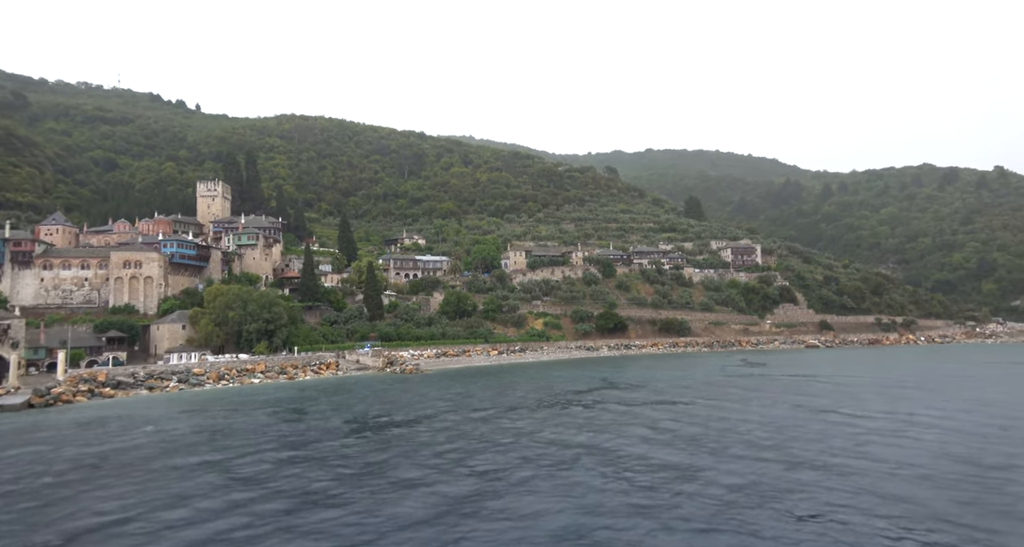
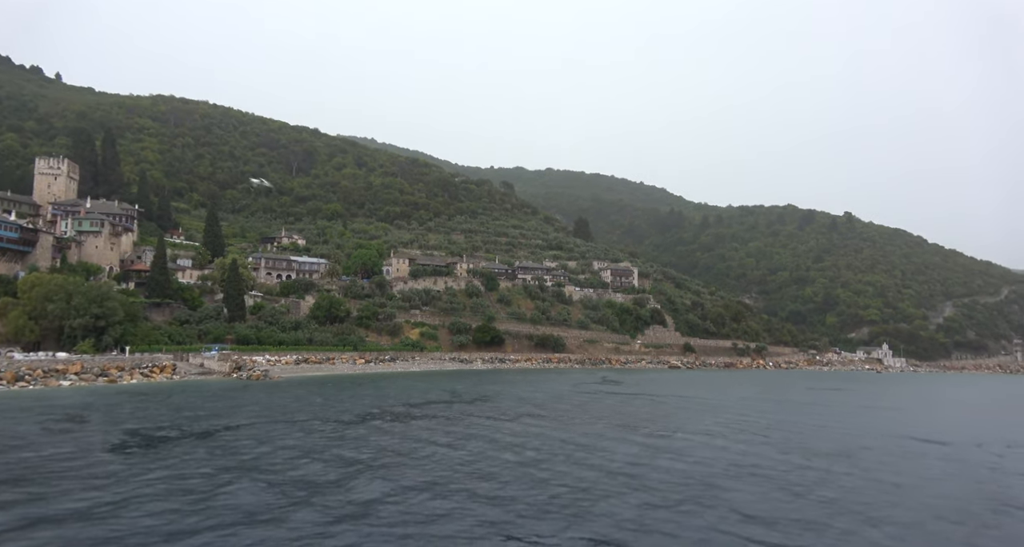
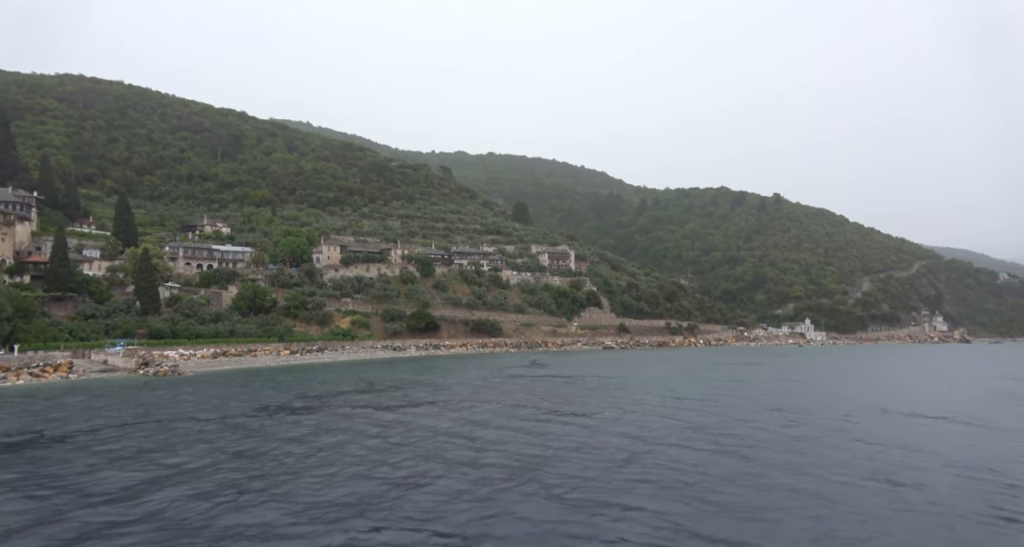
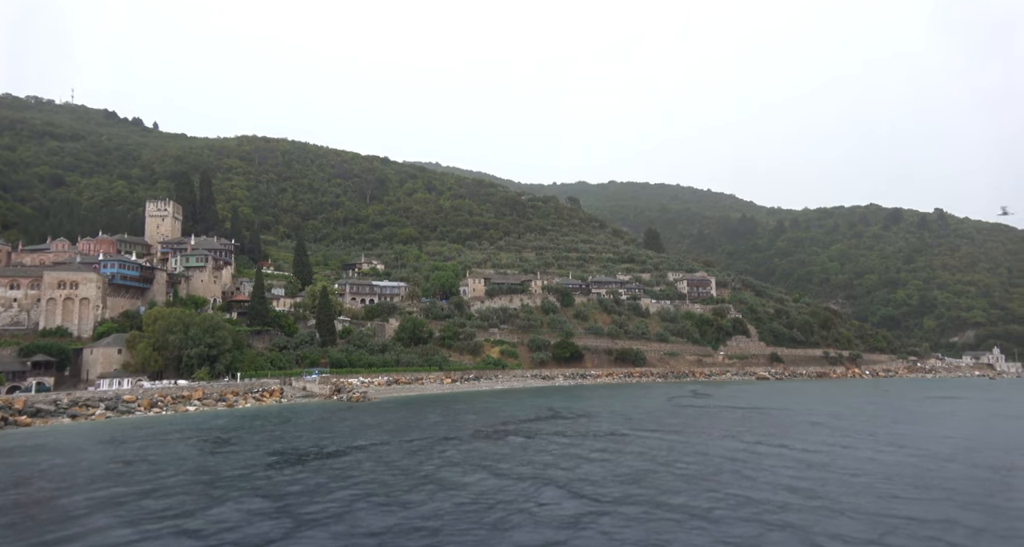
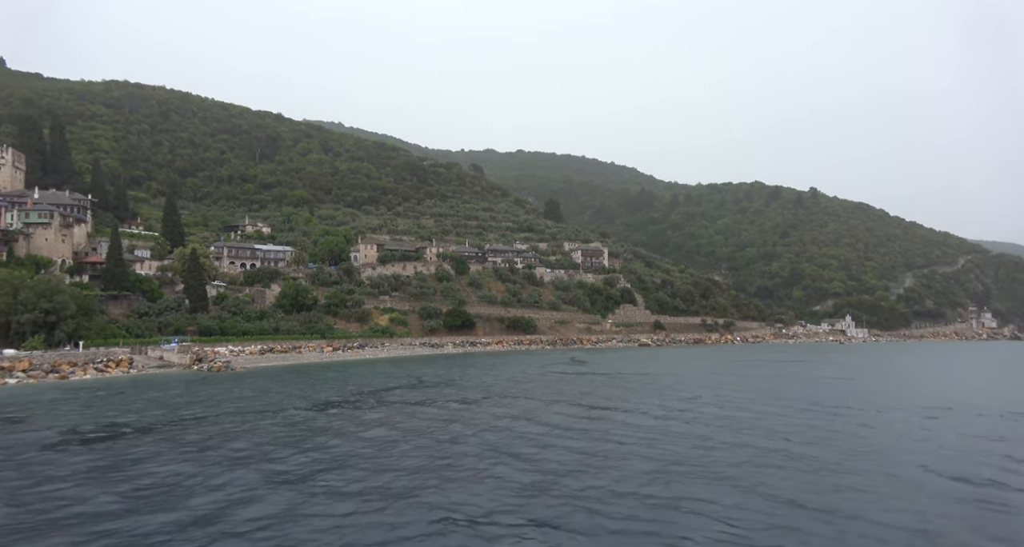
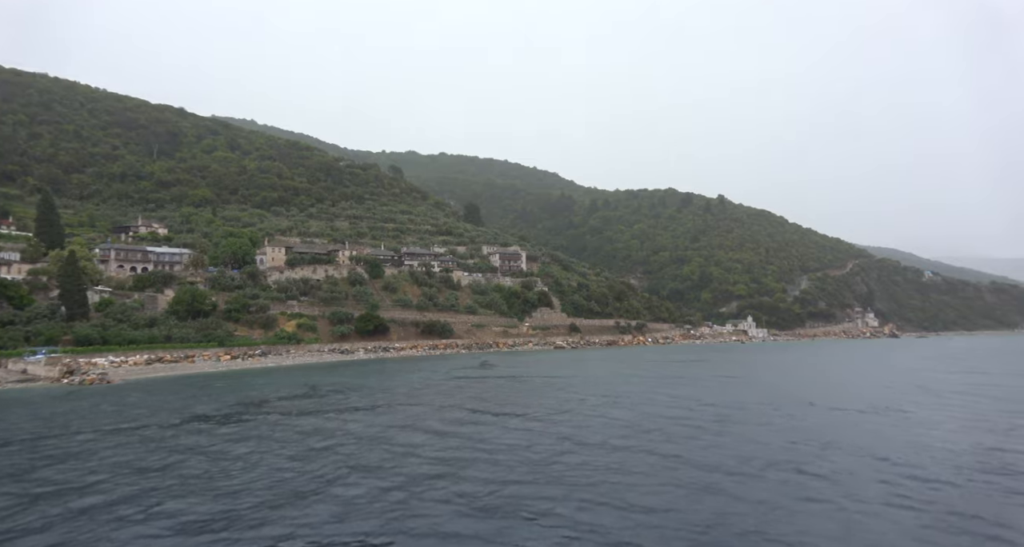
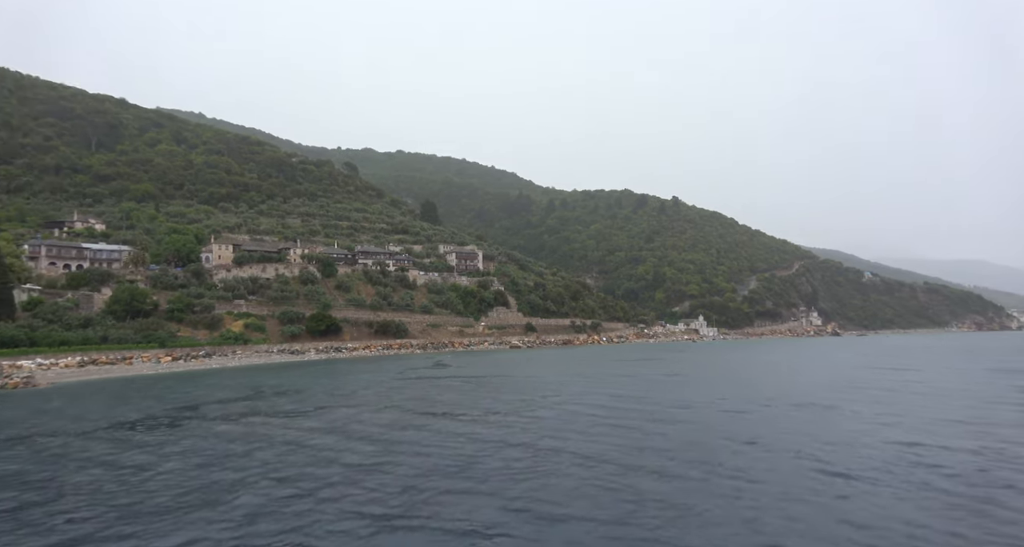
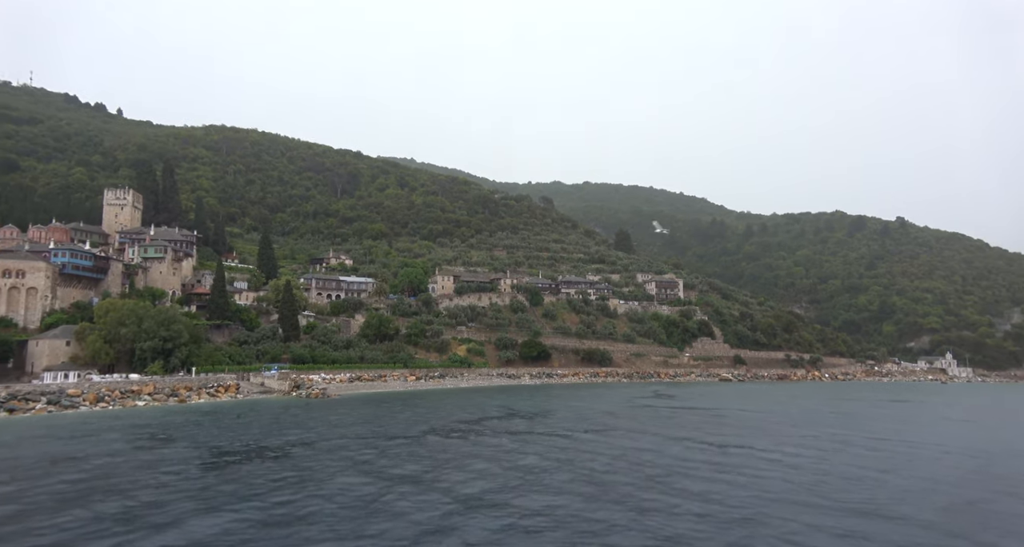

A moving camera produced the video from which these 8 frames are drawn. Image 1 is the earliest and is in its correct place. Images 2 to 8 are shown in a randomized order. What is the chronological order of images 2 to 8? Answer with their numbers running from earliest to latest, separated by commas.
4, 8, 2, 5, 3, 6, 7
